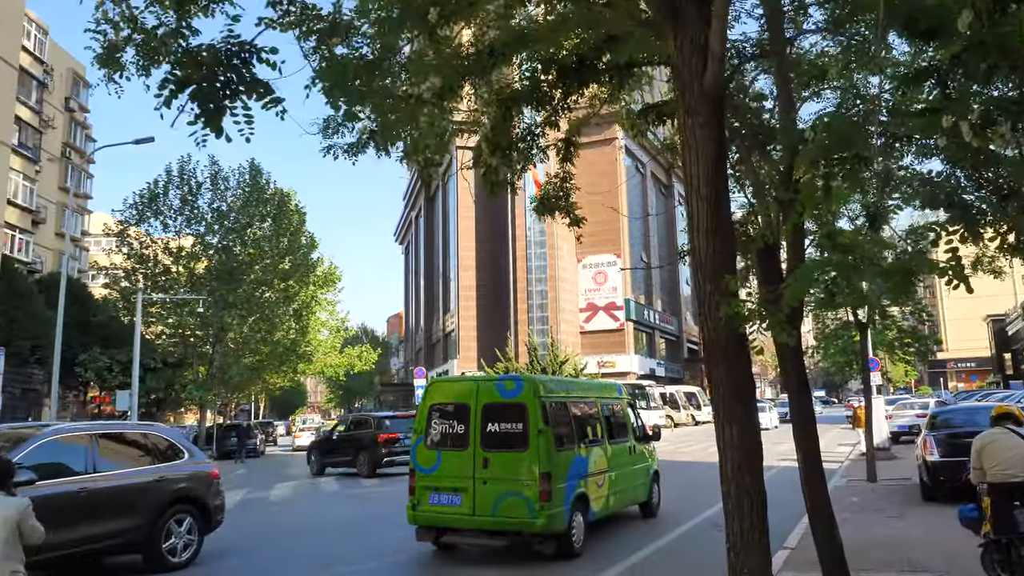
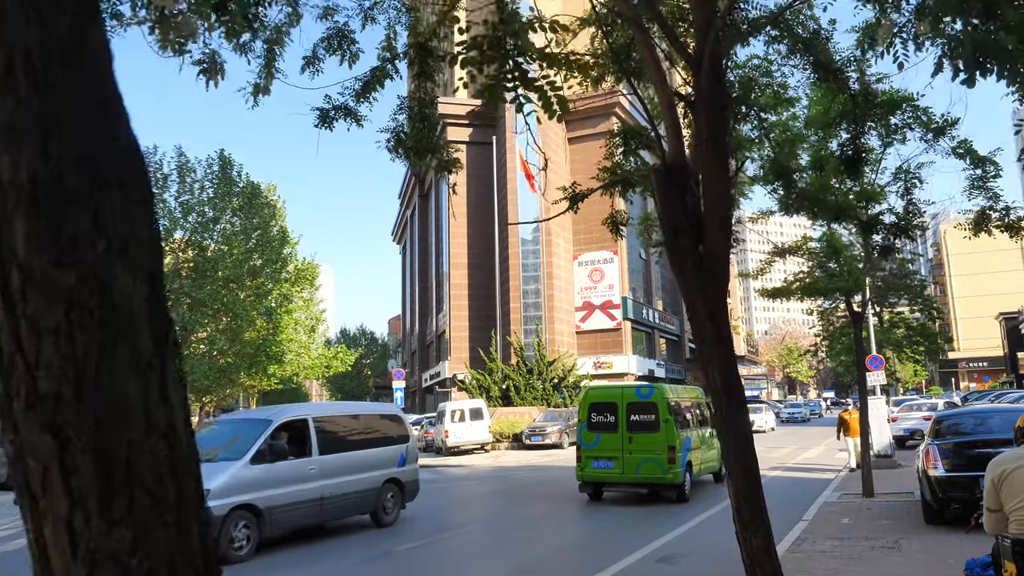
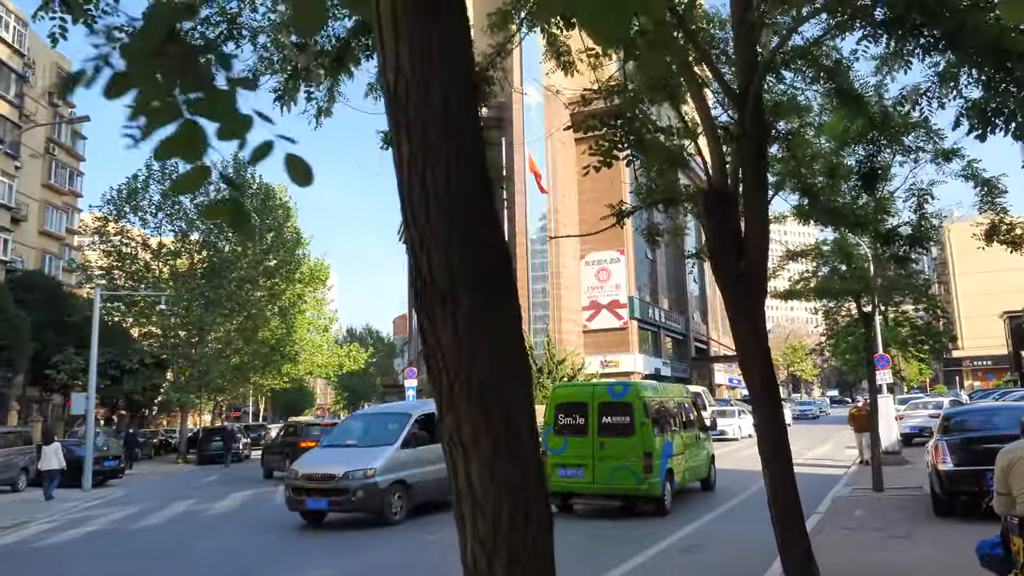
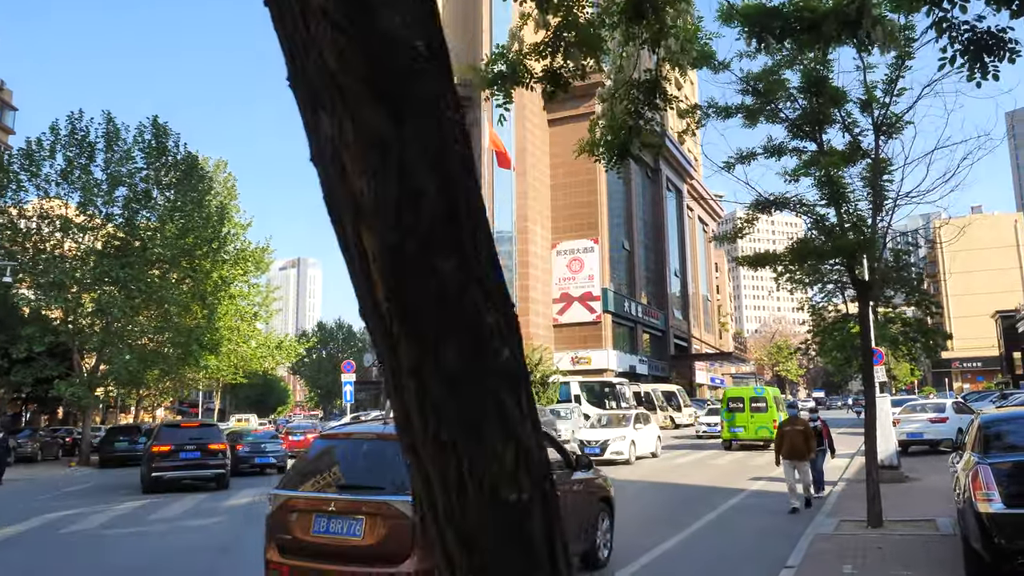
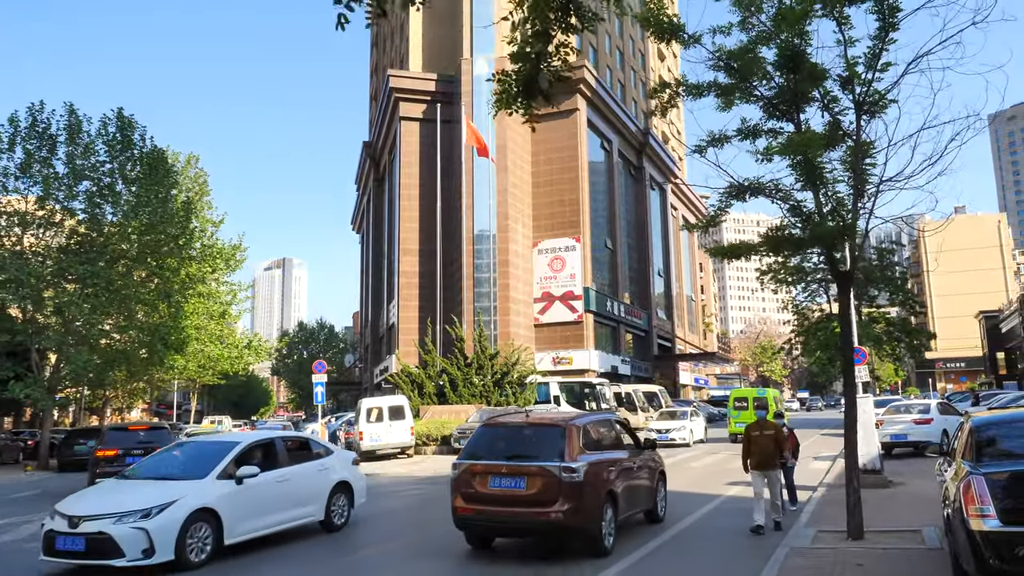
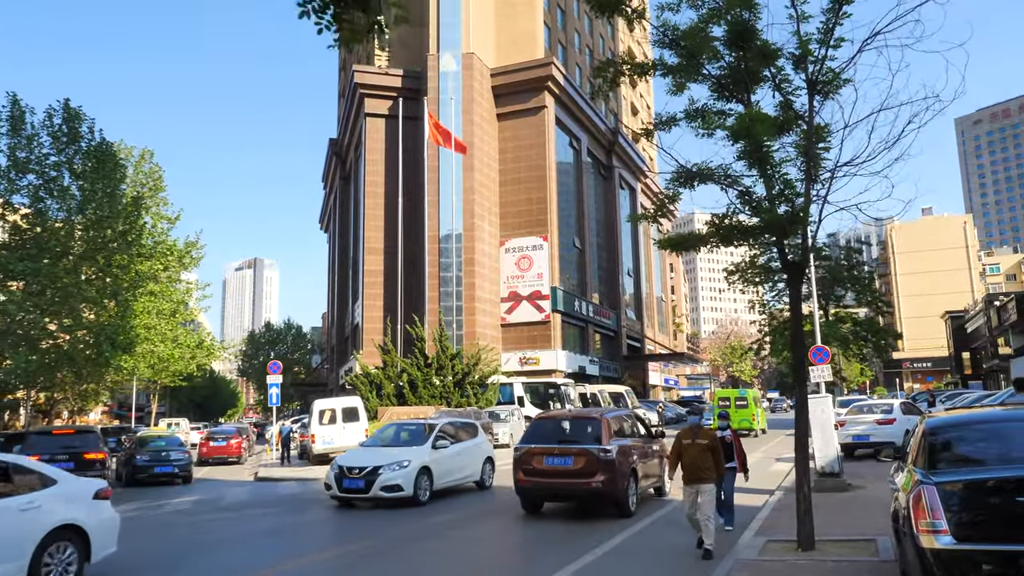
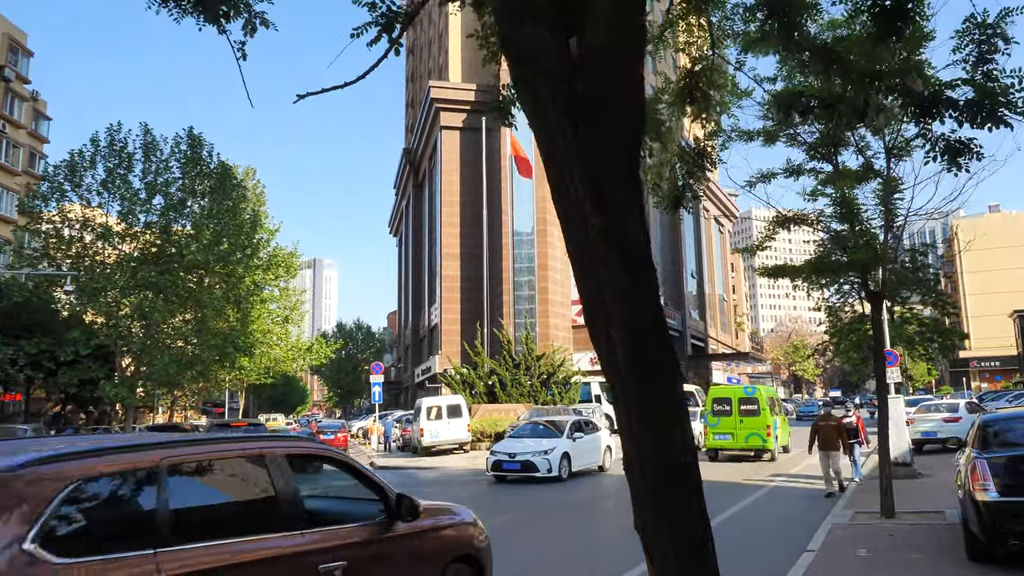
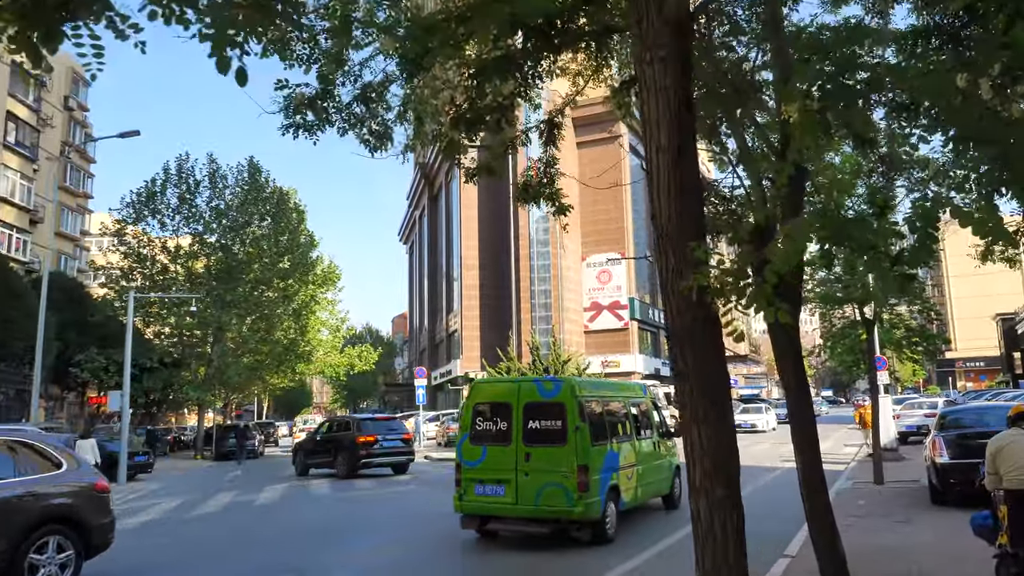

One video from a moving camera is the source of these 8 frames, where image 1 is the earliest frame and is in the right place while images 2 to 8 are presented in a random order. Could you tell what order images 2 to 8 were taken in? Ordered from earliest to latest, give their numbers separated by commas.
8, 3, 2, 7, 4, 5, 6
